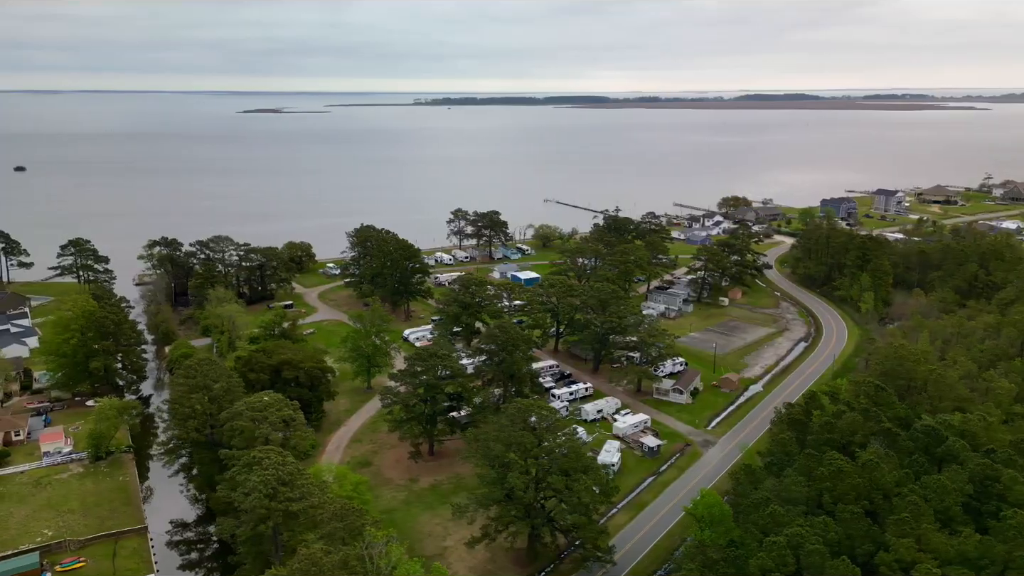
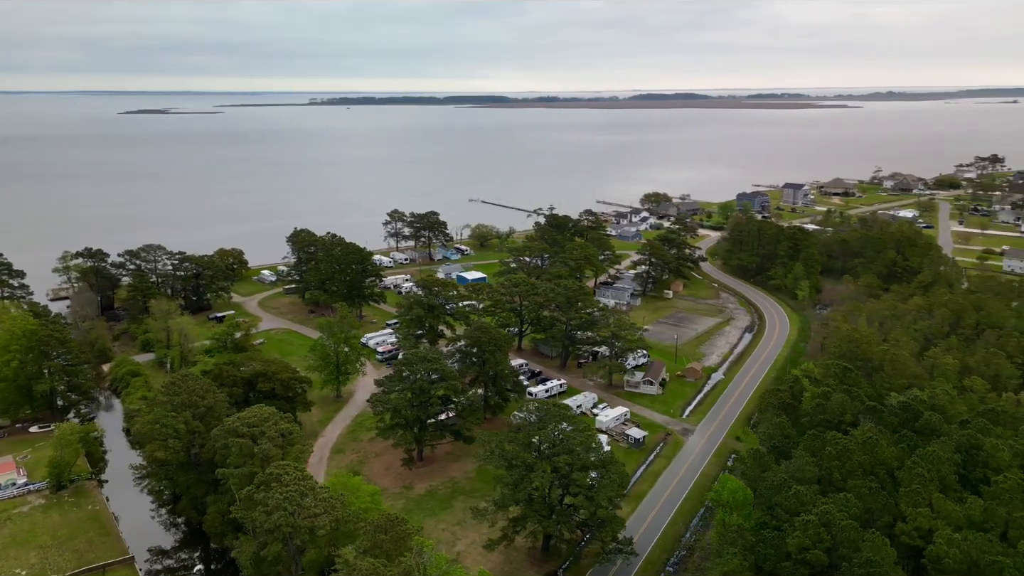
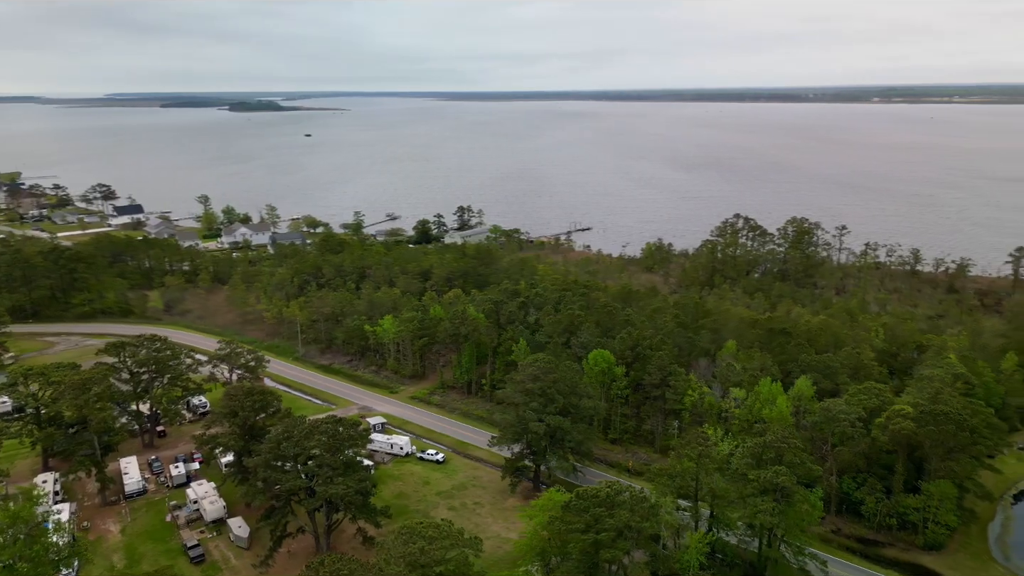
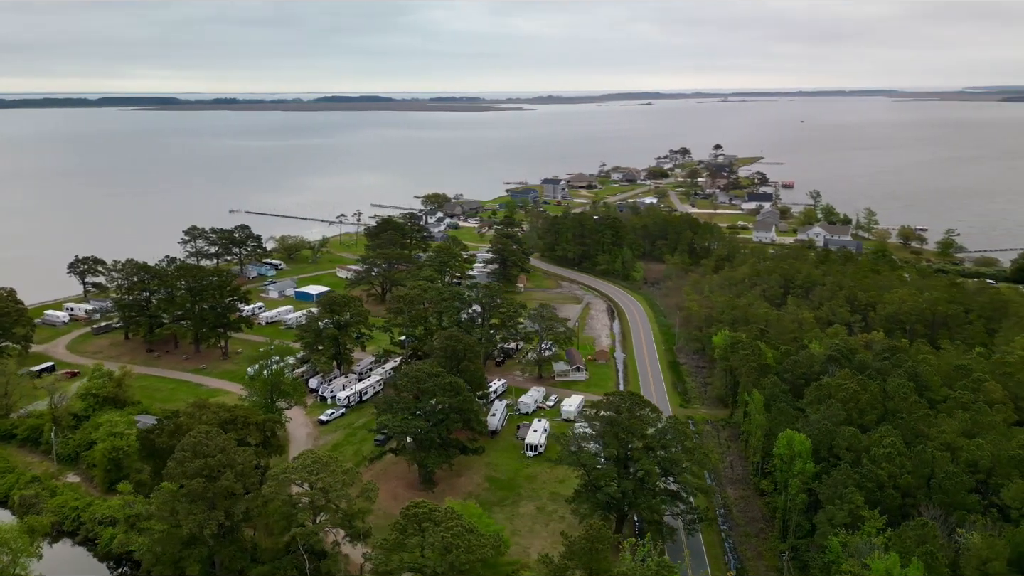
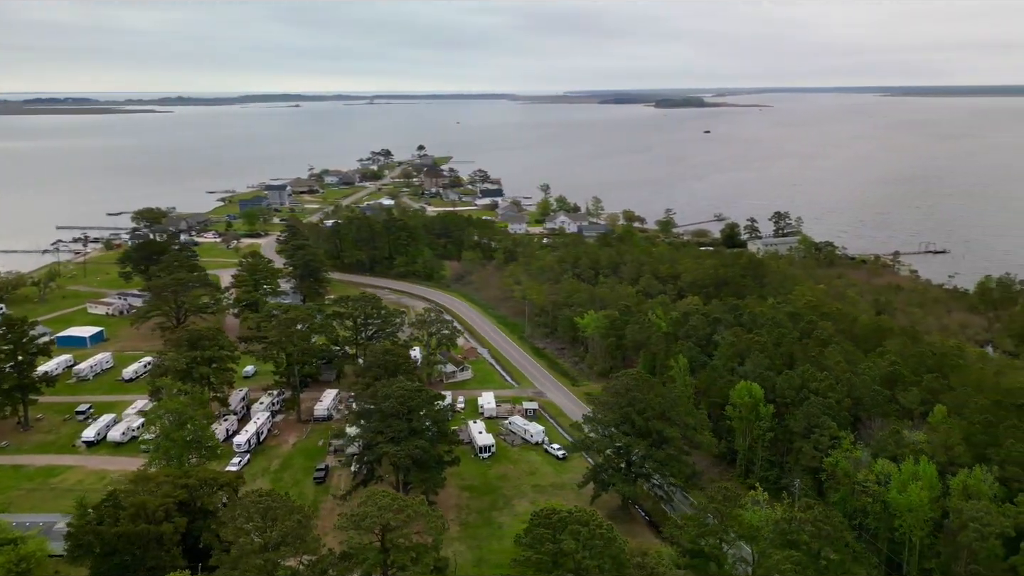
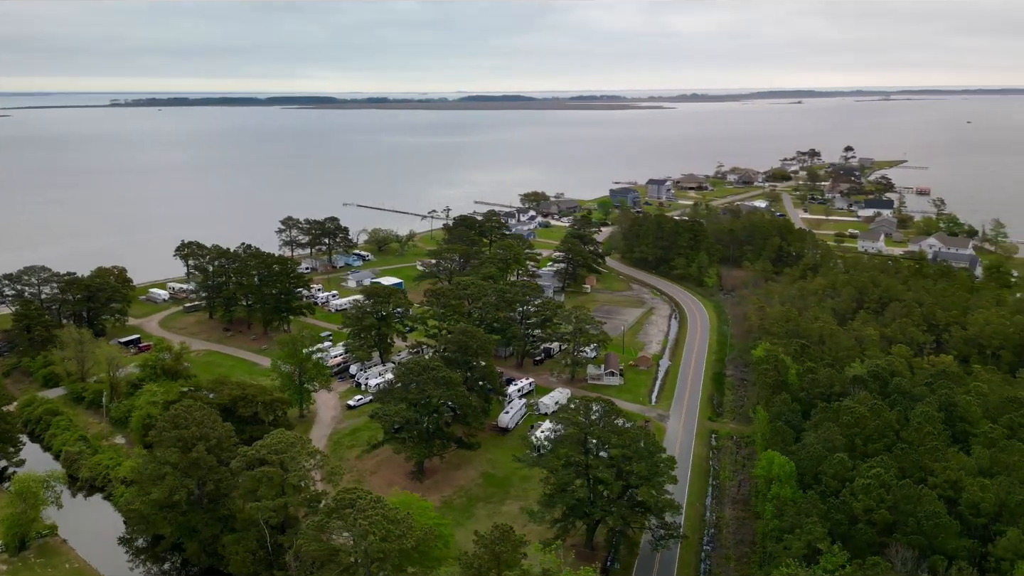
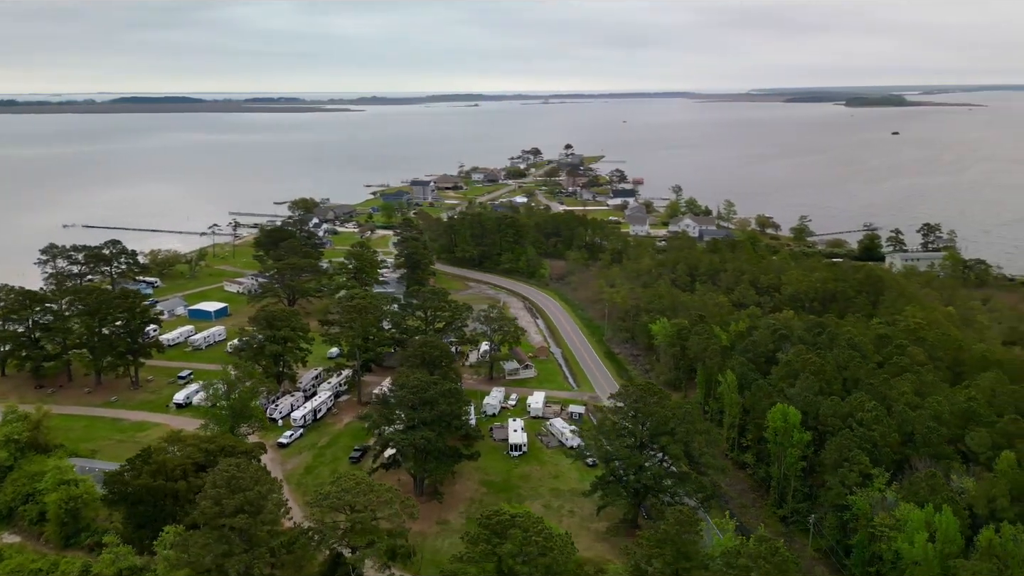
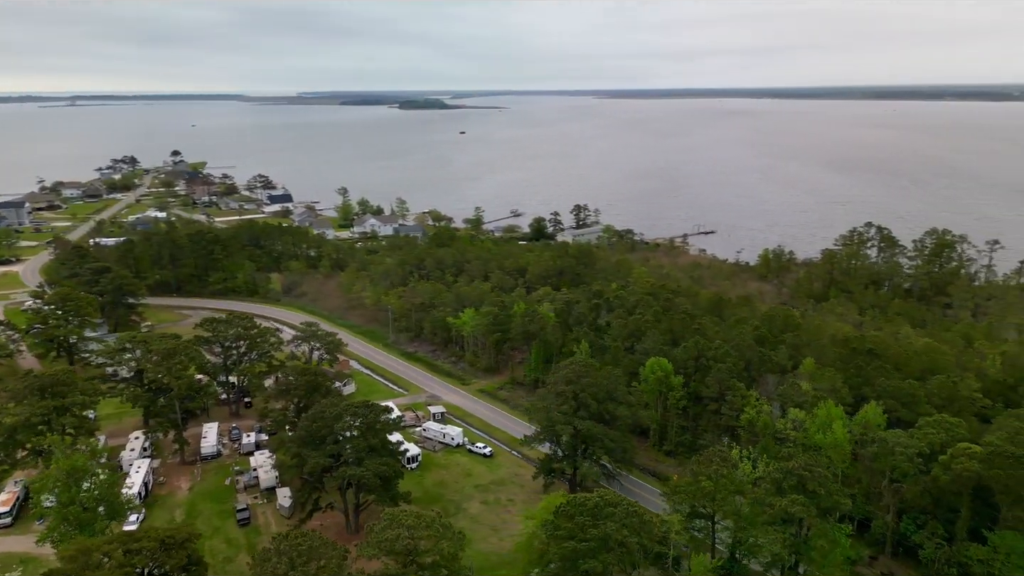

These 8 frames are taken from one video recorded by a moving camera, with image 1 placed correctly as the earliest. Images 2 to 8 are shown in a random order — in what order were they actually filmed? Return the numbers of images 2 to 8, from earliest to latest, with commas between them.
2, 6, 4, 7, 5, 8, 3
